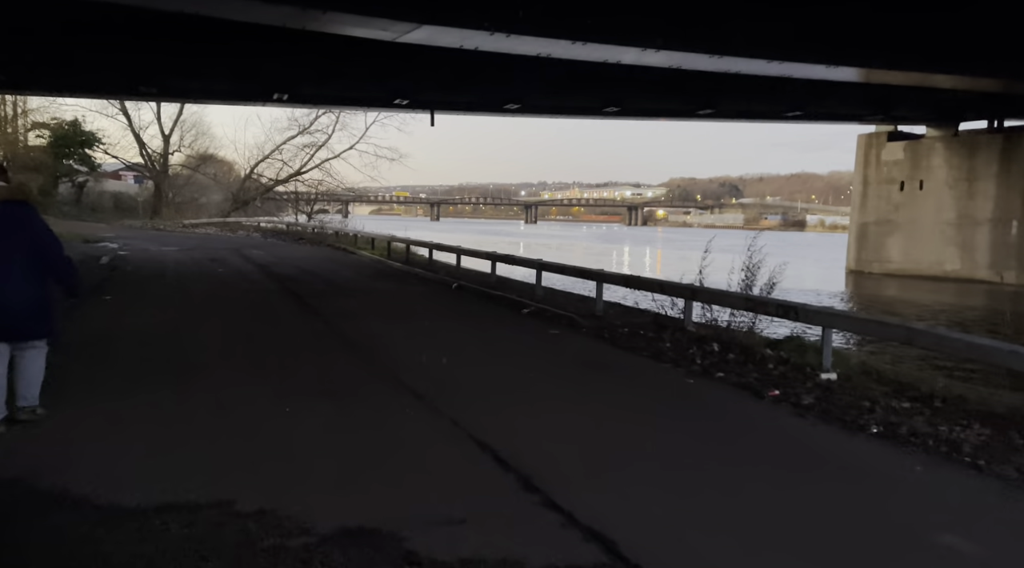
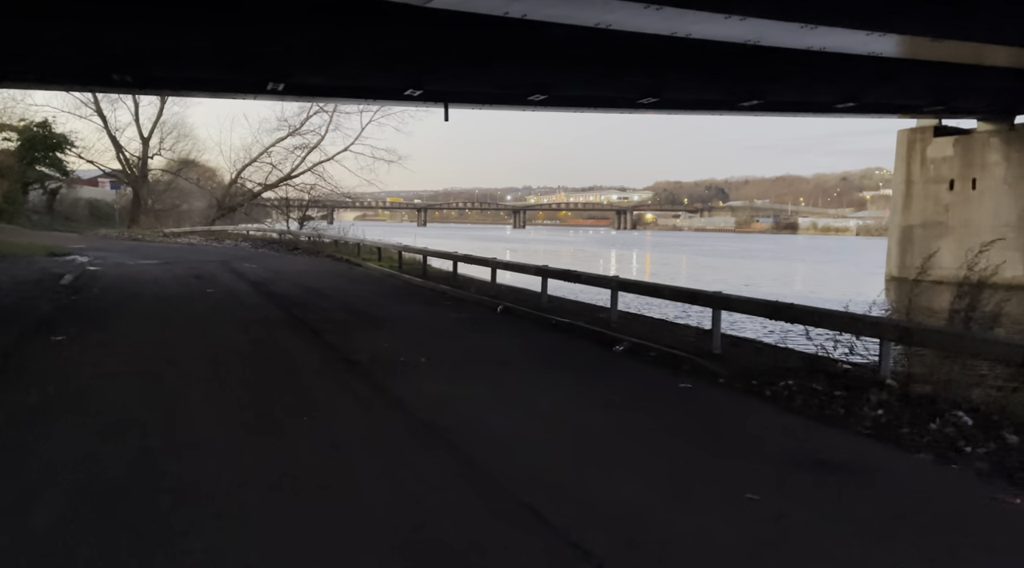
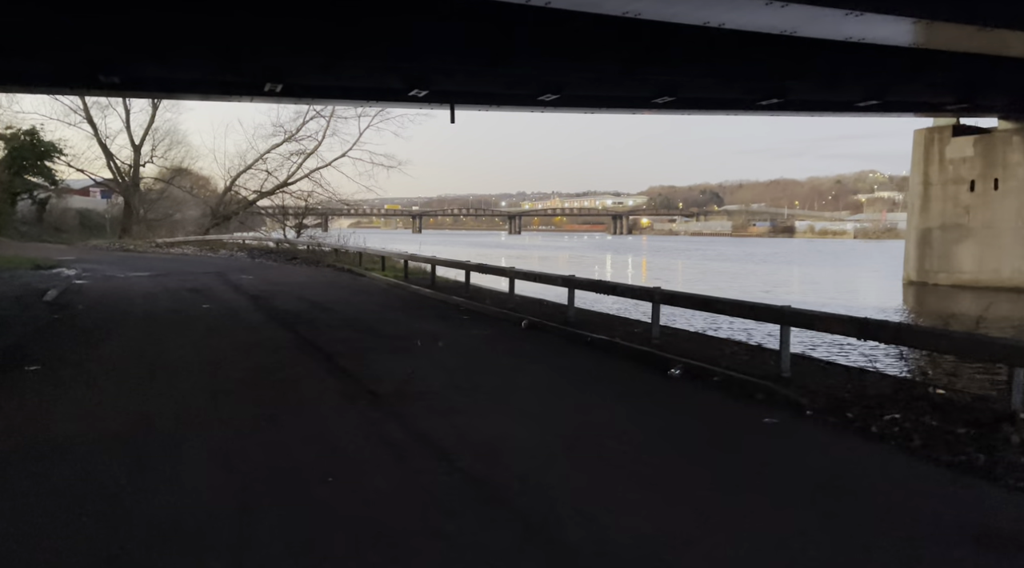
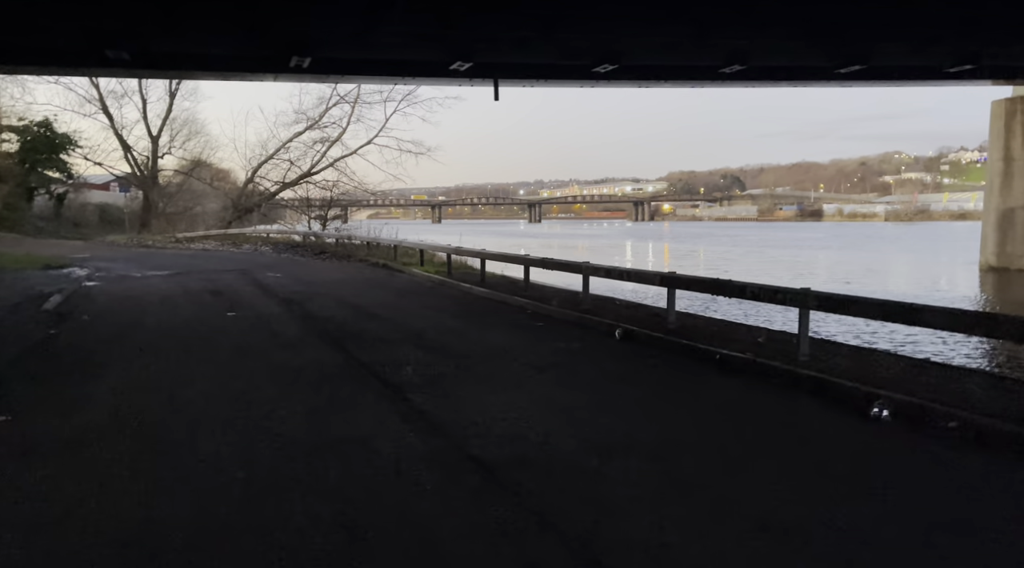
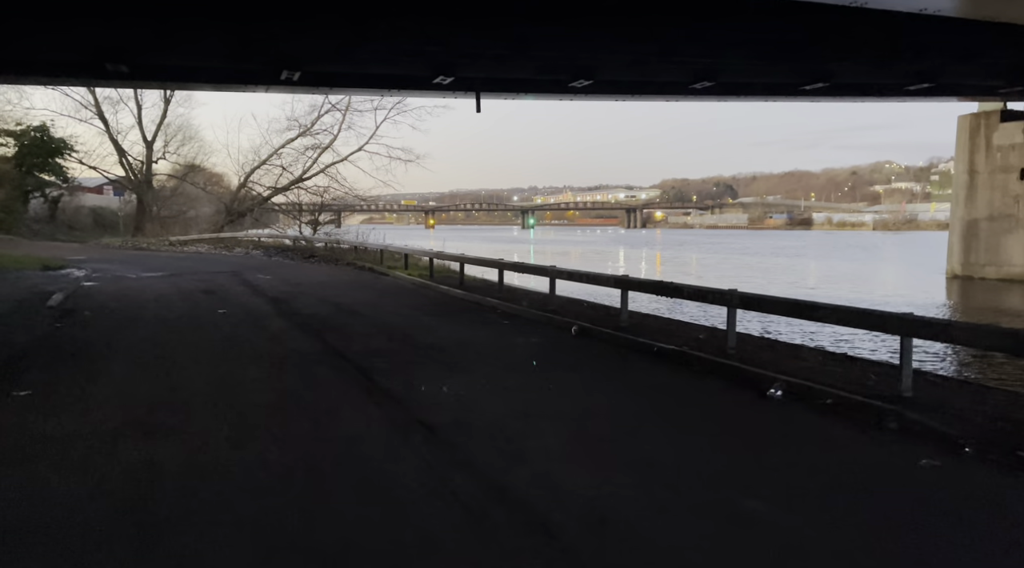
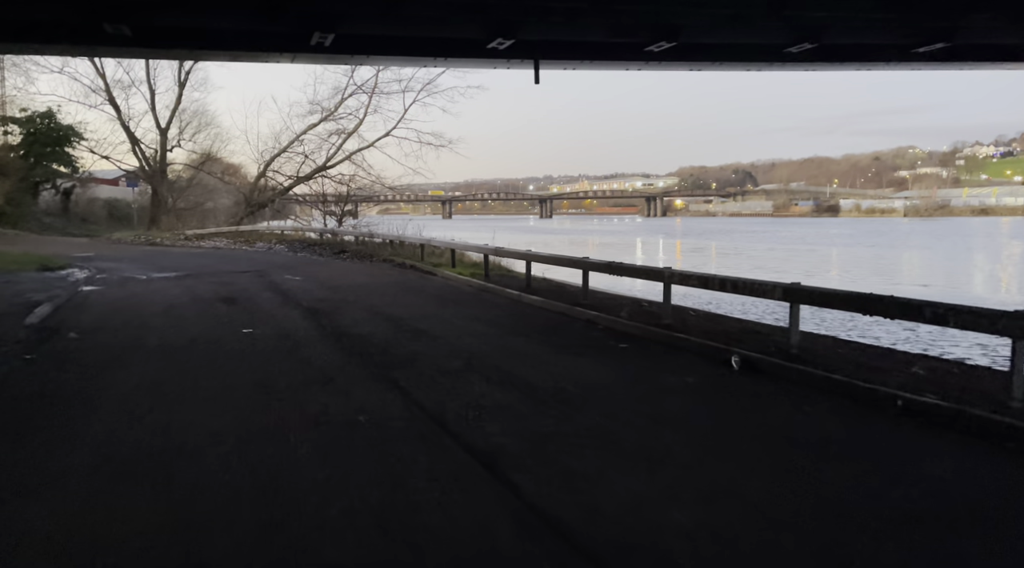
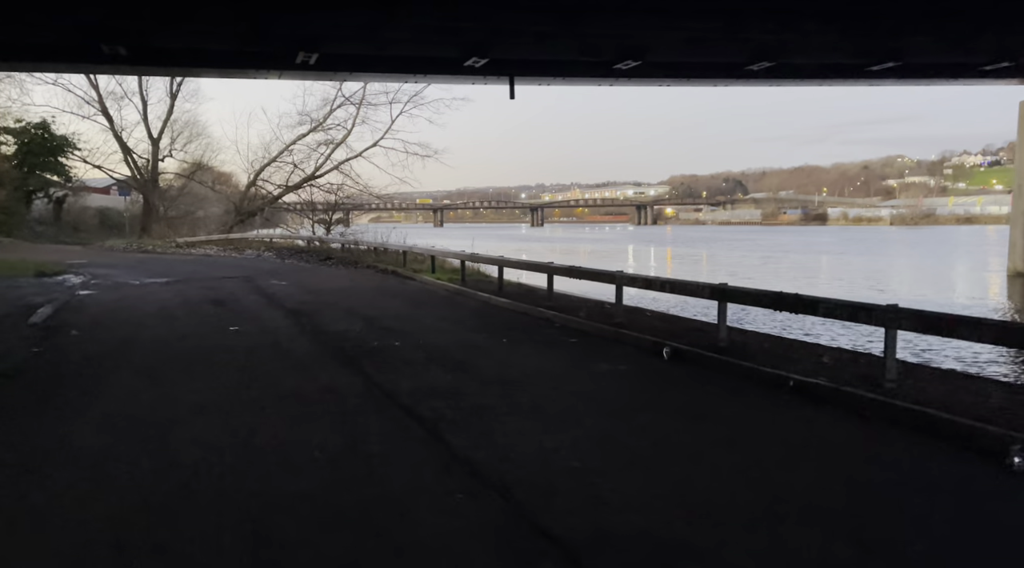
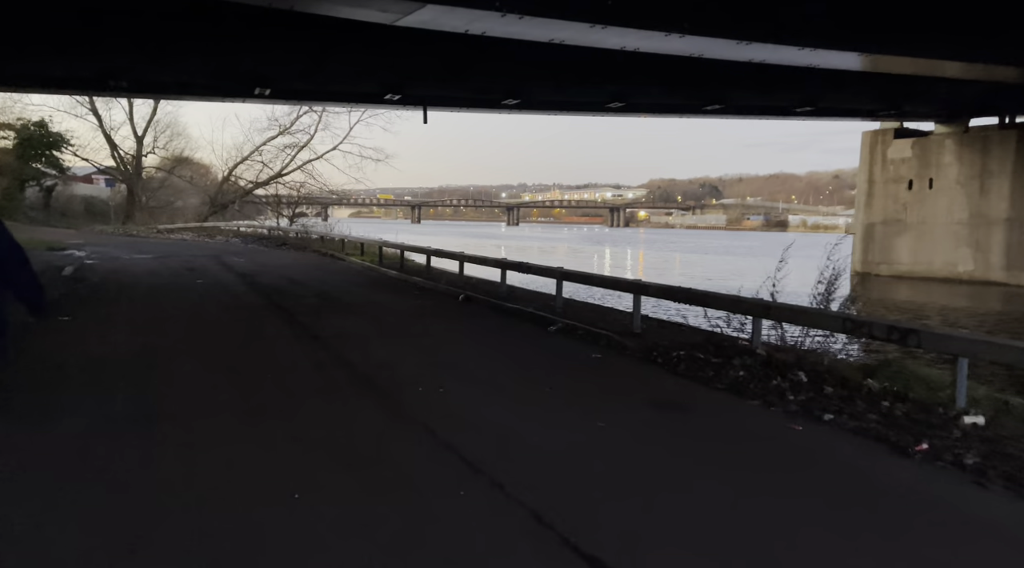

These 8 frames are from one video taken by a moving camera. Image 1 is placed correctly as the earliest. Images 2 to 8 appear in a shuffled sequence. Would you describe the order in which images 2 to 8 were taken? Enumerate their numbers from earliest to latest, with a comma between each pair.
8, 2, 3, 5, 4, 7, 6
